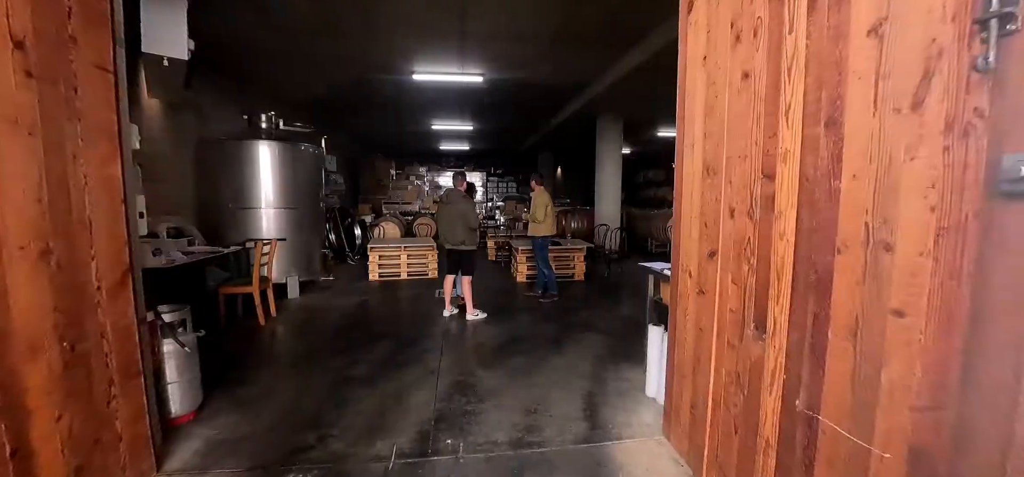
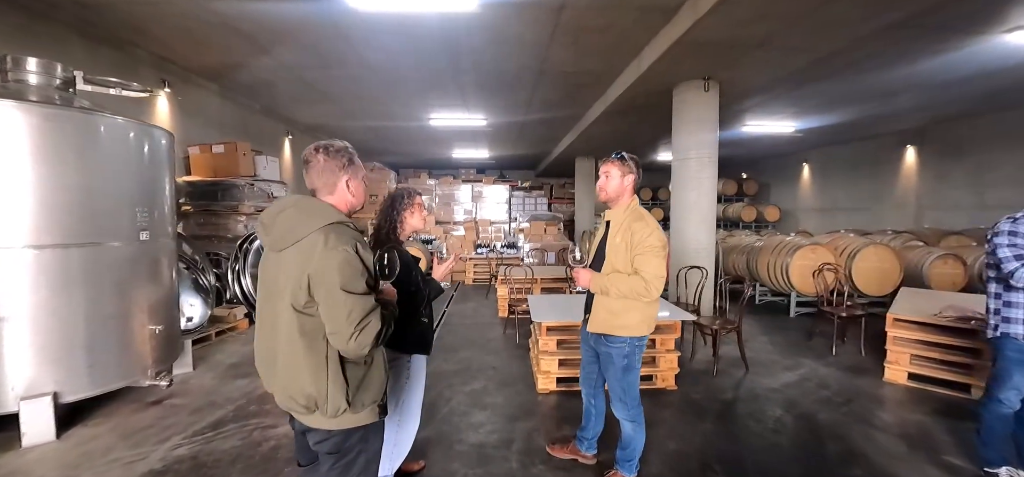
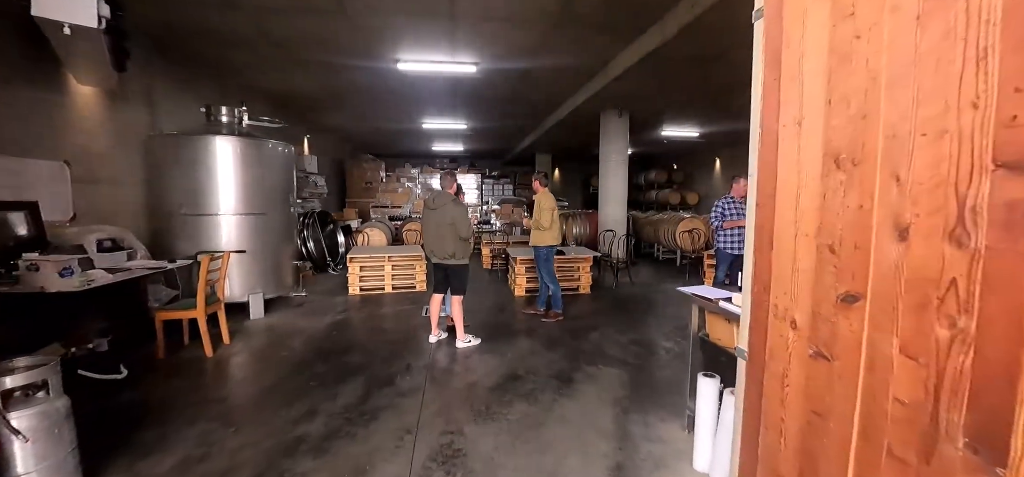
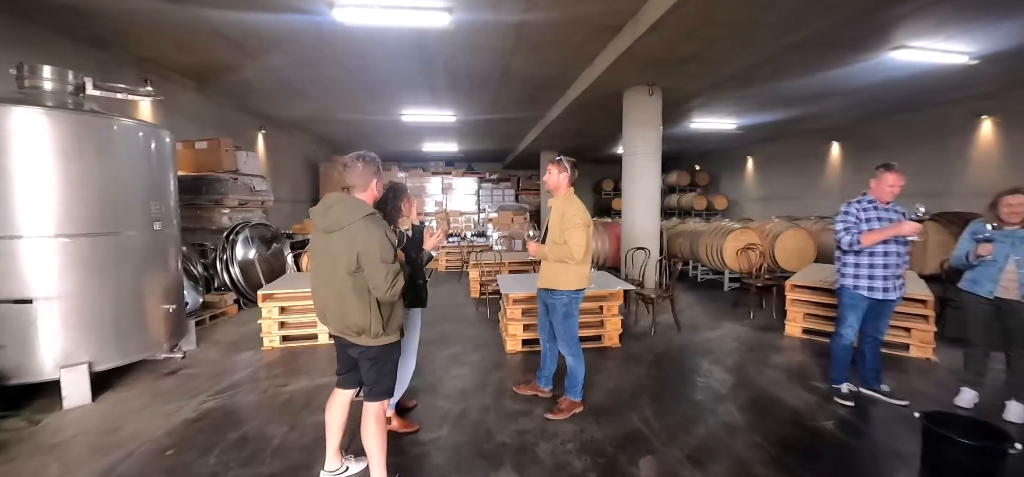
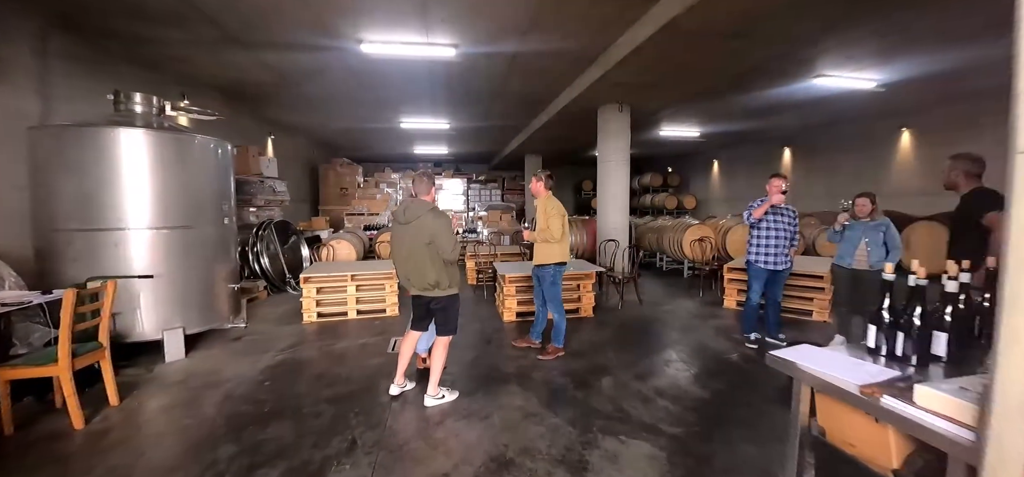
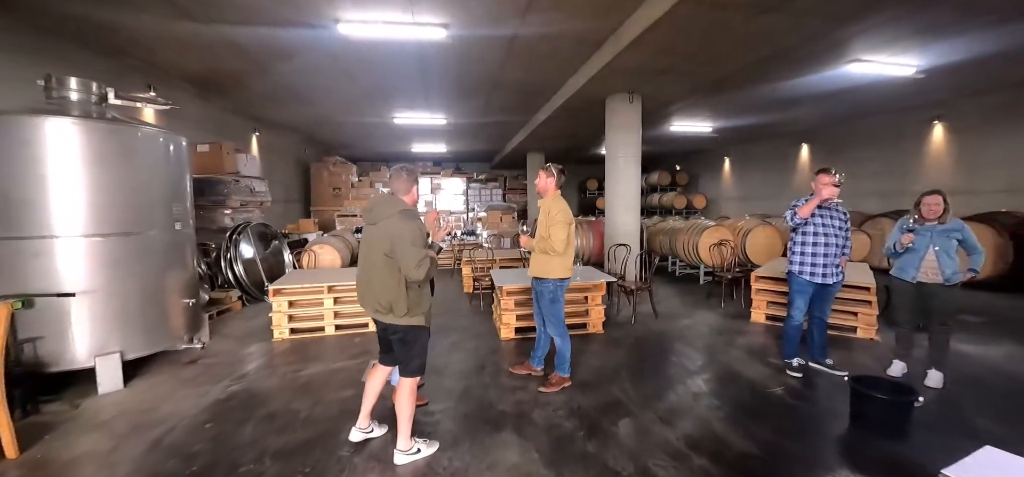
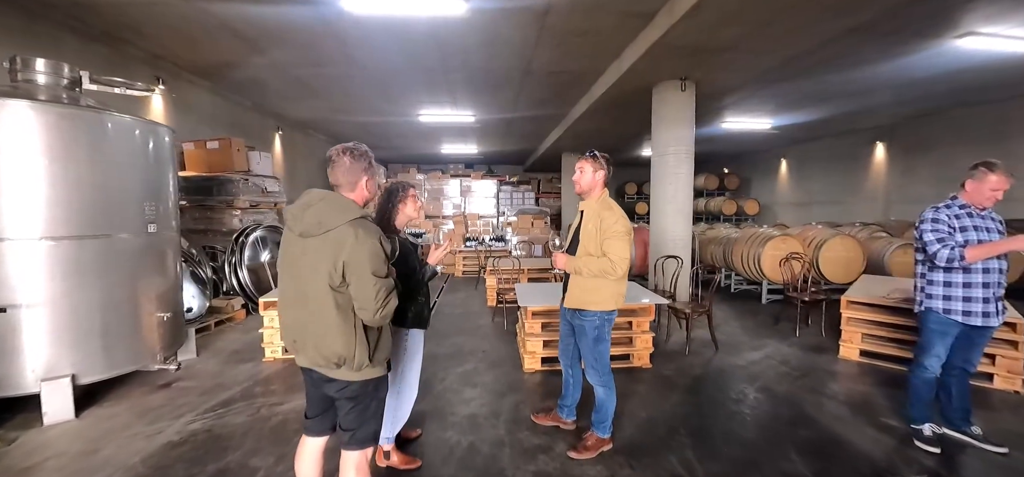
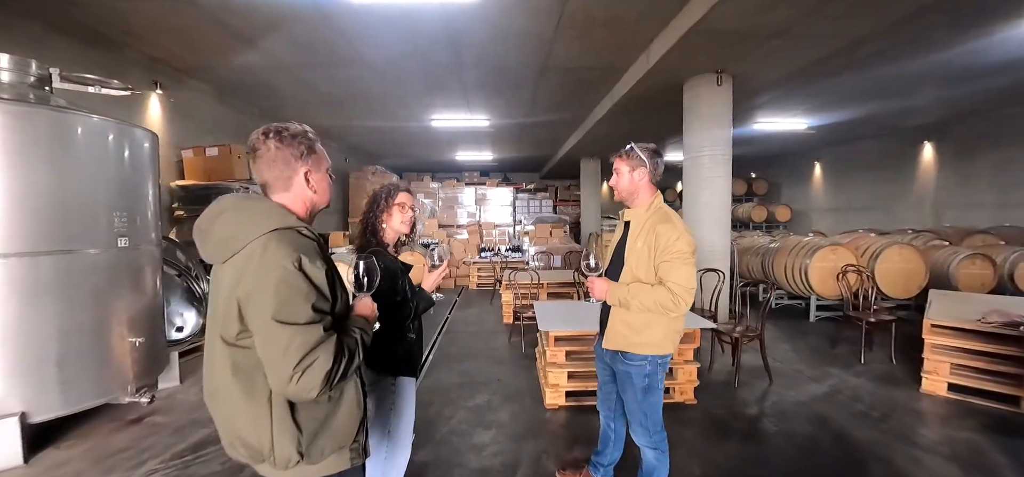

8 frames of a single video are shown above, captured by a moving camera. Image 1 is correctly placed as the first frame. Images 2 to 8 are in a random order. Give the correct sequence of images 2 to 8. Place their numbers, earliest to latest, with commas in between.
3, 5, 6, 4, 7, 2, 8
